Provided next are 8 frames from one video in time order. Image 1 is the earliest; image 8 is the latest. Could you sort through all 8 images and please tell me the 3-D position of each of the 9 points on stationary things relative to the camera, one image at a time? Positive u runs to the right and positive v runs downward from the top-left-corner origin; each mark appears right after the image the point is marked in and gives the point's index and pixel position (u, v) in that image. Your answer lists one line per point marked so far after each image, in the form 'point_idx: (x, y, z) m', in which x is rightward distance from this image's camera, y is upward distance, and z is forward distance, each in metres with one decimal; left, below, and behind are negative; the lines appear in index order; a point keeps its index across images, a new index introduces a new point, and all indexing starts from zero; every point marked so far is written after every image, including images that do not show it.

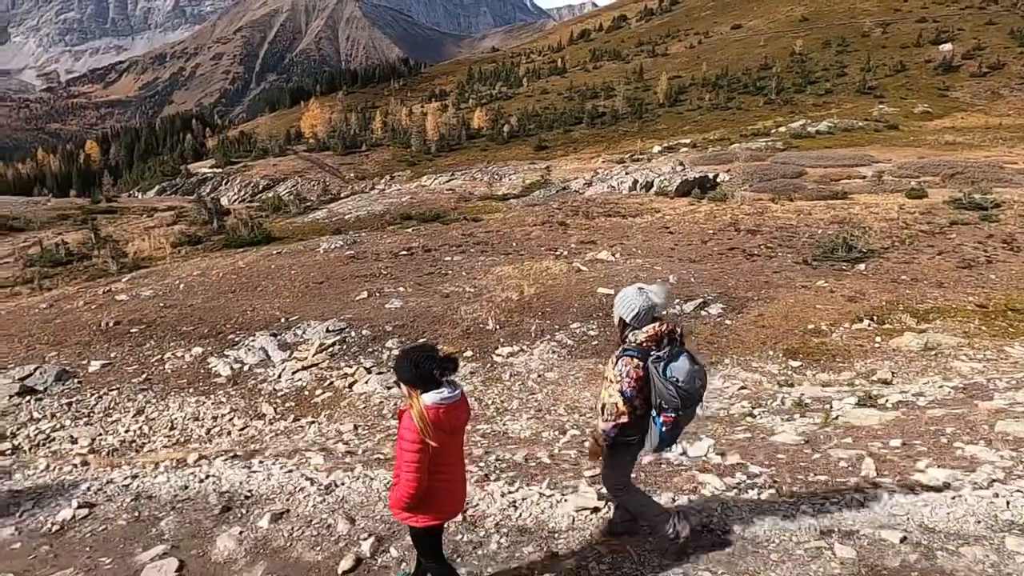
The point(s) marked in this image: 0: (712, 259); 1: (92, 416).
0: (+5.6, +0.8, +18.5) m
1: (-8.1, -2.5, +12.8) m
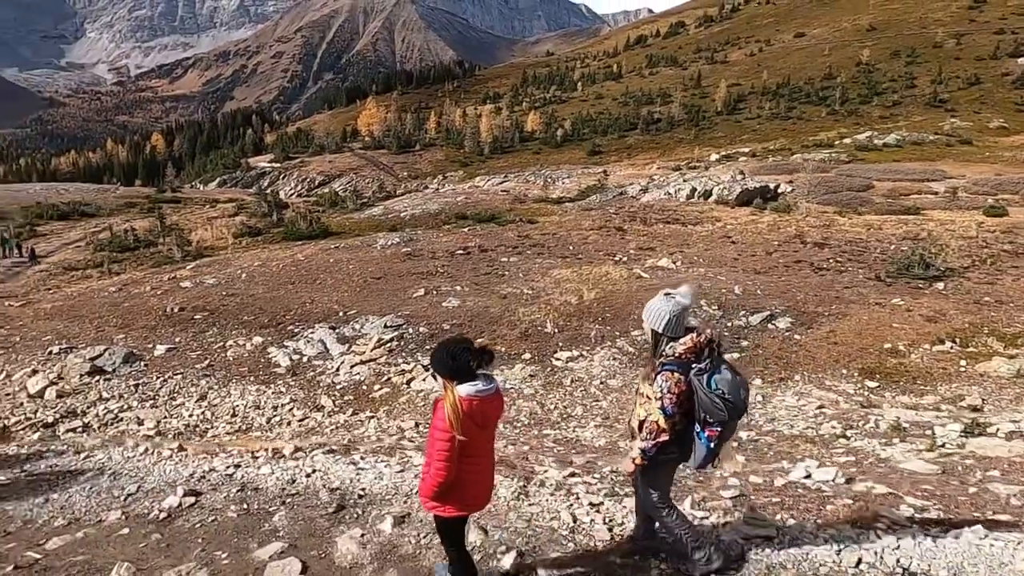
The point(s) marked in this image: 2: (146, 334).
0: (+7.2, +0.5, +17.8) m
1: (-7.0, -2.2, +13.0) m
2: (-9.1, -1.1, +16.4) m
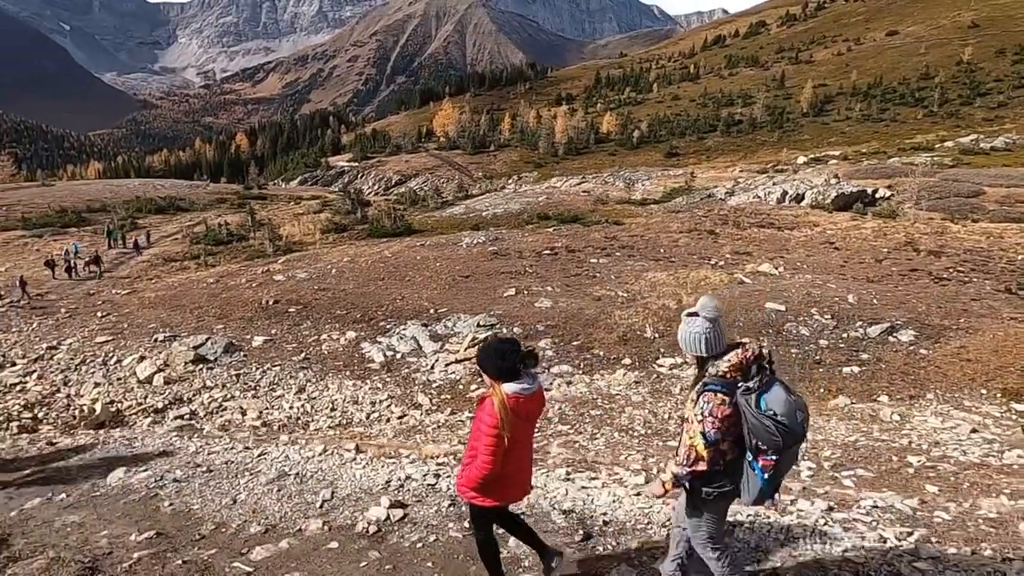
0: (+9.6, +0.2, +16.6) m
1: (-5.1, -2.0, +13.2) m
2: (-6.8, -0.9, +16.8) m
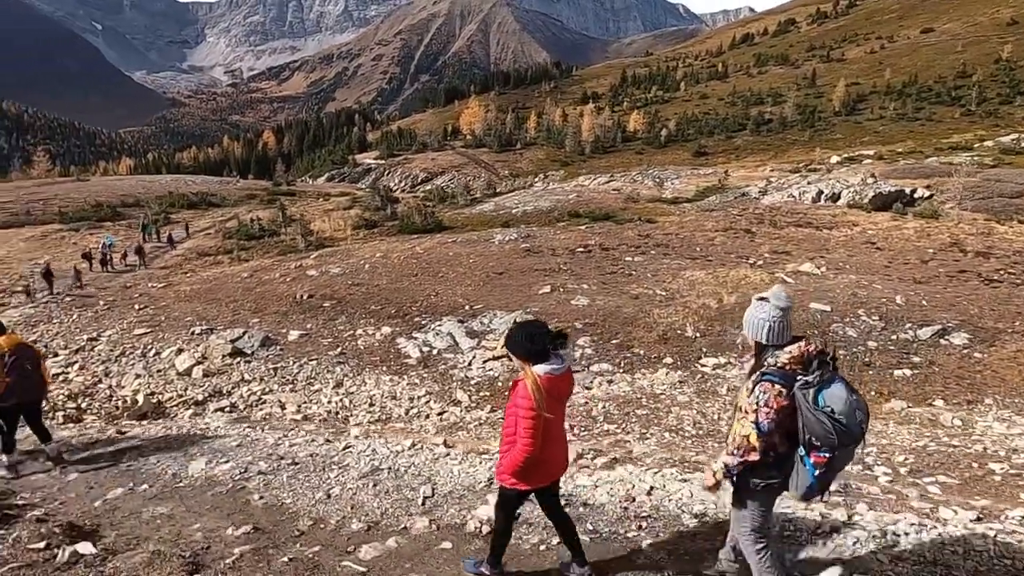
0: (+10.4, +0.2, +16.1) m
1: (-4.3, -1.9, +13.2) m
2: (-5.9, -0.8, +16.8) m
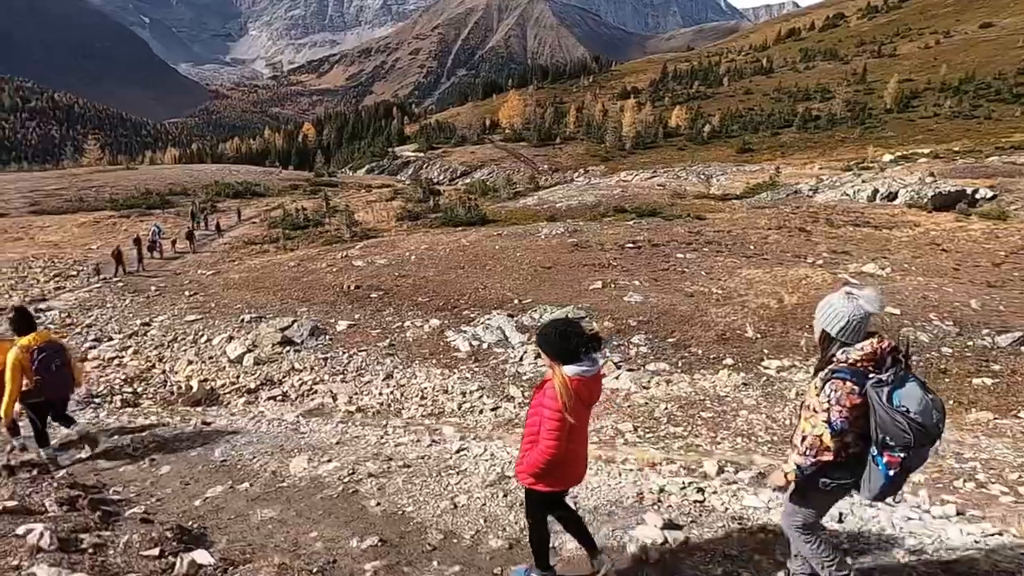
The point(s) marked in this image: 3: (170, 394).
0: (+11.6, +0.1, +15.3) m
1: (-3.3, -1.7, +13.1) m
2: (-4.7, -0.5, +16.8) m
3: (-6.5, -2.0, +12.5) m
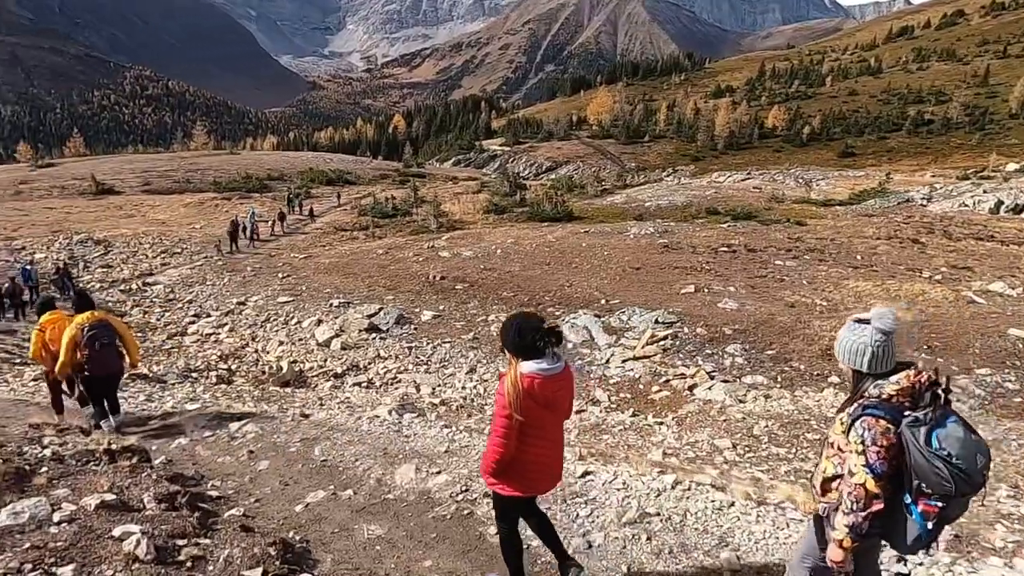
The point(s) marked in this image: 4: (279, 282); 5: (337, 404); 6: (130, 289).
0: (+13.5, -0.6, +13.5) m
1: (-1.6, -1.5, +13.0) m
2: (-2.5, -0.3, +16.8) m
3: (-4.9, -1.6, +12.8) m
4: (-6.7, +0.2, +19.0) m
5: (-2.9, -1.9, +10.9) m
6: (-11.0, 0.0, +19.0) m
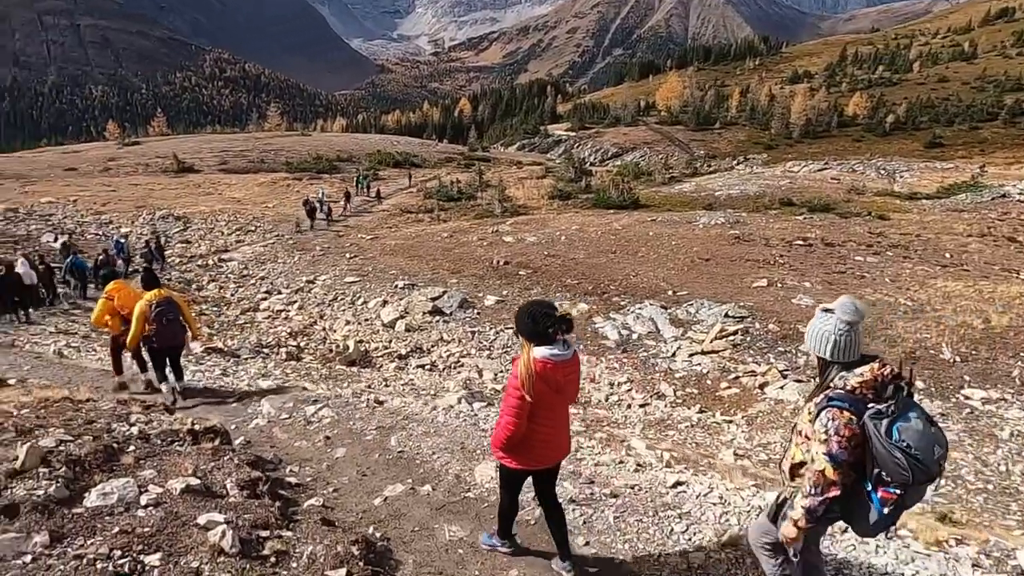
0: (+14.8, -0.8, +12.1) m
1: (-0.4, -1.2, +13.0) m
2: (-0.9, +0.1, +16.8) m
3: (-3.6, -1.2, +13.1) m
4: (-4.8, +0.7, +19.4) m
5: (-1.8, -1.6, +11.0) m
6: (-9.1, +0.7, +19.8) m
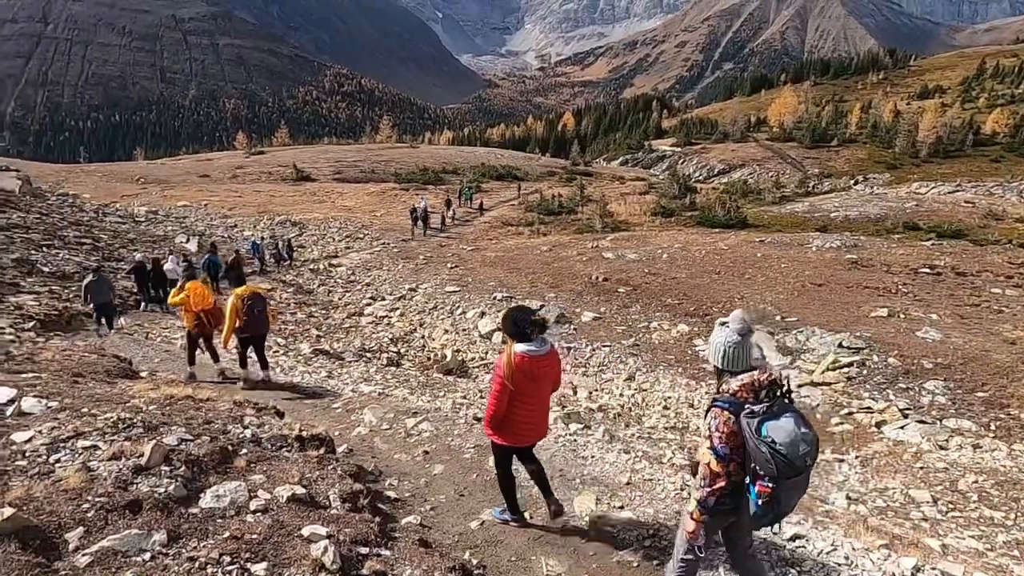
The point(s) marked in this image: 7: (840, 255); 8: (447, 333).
0: (+16.3, -1.8, +9.8) m
1: (+1.5, -1.5, +12.8) m
2: (+1.6, -0.3, +16.7) m
3: (-1.7, -1.4, +13.4) m
4: (-1.9, +0.5, +19.8) m
5: (-0.3, -1.8, +11.0) m
6: (-6.1, +0.6, +20.8) m
7: (+9.5, +0.9, +19.1) m
8: (-1.5, -1.0, +14.8) m
